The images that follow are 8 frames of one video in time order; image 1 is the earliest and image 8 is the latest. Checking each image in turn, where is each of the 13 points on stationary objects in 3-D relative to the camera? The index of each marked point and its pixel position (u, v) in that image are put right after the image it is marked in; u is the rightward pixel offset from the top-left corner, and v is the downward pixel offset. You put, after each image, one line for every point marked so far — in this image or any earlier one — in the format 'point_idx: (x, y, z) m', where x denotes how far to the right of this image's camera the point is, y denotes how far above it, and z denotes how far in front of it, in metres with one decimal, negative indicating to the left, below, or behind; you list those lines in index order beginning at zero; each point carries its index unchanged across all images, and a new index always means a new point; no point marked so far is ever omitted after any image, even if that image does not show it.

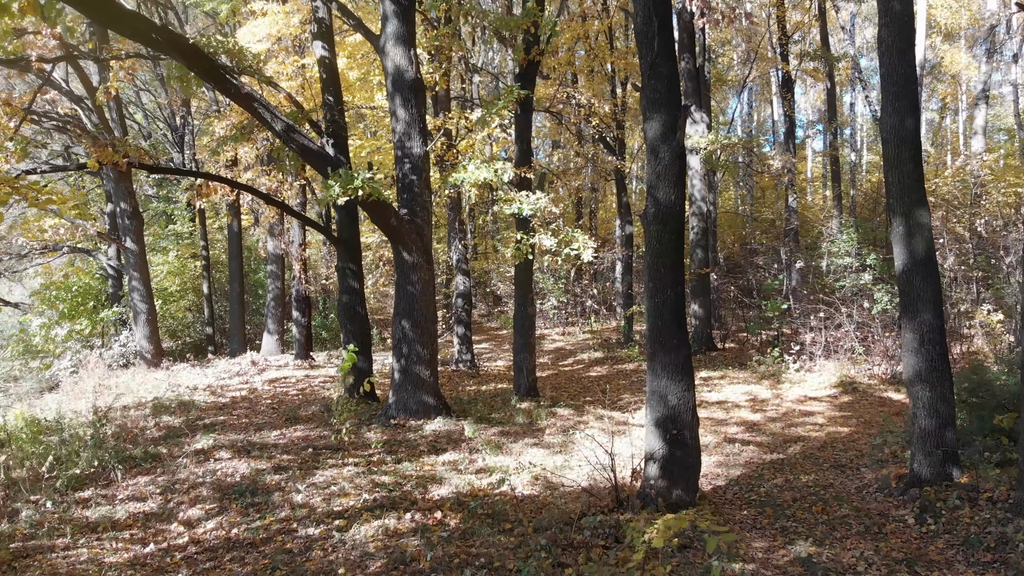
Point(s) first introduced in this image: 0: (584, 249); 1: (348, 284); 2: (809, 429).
0: (+1.2, +0.6, +8.5) m
1: (-2.7, +0.1, +8.7) m
2: (+4.5, -2.2, +7.9) m
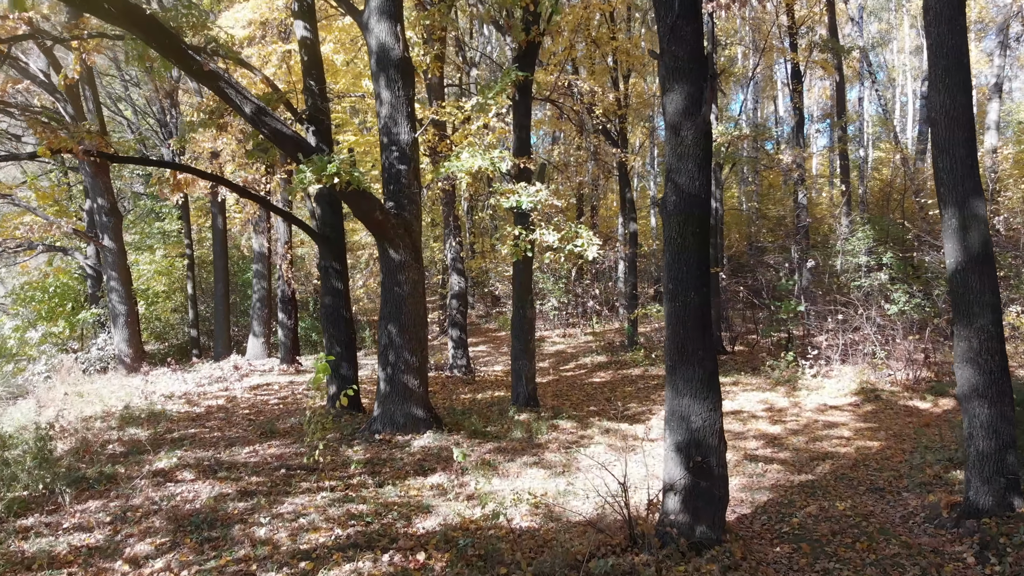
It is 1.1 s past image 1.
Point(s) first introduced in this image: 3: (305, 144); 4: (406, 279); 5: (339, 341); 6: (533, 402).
0: (+1.2, +0.6, +7.8) m
1: (-2.8, +0.1, +8.0) m
2: (+4.5, -2.2, +7.2) m
3: (-2.5, +1.7, +6.3) m
4: (-1.4, +0.1, +6.8) m
5: (-2.6, -0.8, +7.9) m
6: (+0.3, -1.8, +8.4) m
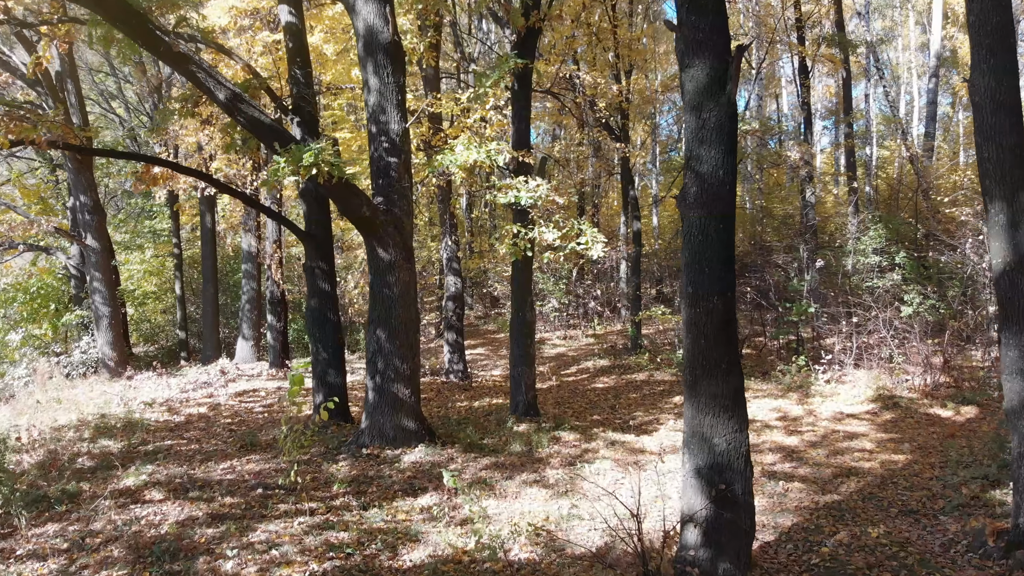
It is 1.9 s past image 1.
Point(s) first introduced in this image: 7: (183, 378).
0: (+1.1, +0.6, +7.3) m
1: (-2.8, 0.0, +7.5) m
2: (+4.5, -2.2, +6.7) m
3: (-2.5, +1.7, +5.8) m
4: (-1.4, +0.1, +6.3) m
5: (-2.7, -0.8, +7.4) m
6: (+0.3, -1.9, +7.9) m
7: (-7.5, -2.1, +11.9) m
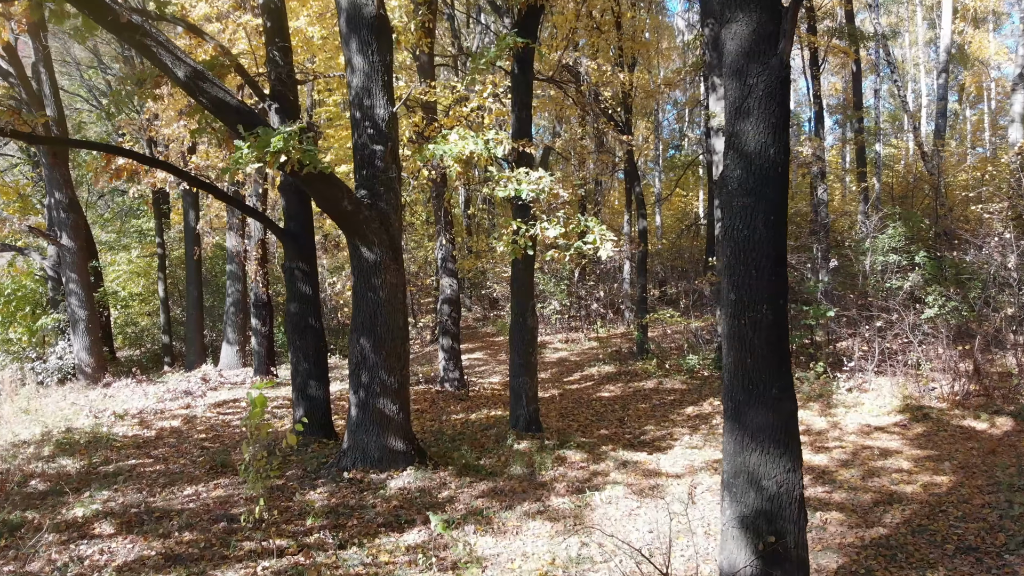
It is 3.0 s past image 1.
0: (+1.1, +0.6, +6.6) m
1: (-2.8, 0.0, +6.8) m
2: (+4.5, -2.2, +6.0) m
3: (-2.5, +1.7, +5.1) m
4: (-1.4, +0.1, +5.7) m
5: (-2.7, -0.9, +6.8) m
6: (+0.3, -1.9, +7.2) m
7: (-7.5, -2.1, +11.2) m
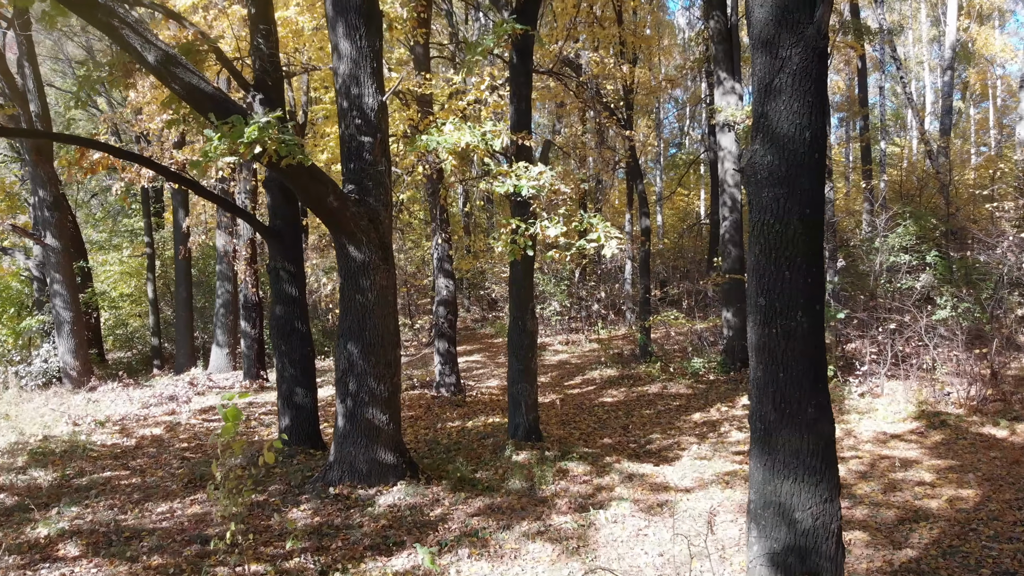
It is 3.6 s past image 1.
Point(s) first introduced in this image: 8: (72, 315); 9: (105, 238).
0: (+1.1, +0.5, +6.3) m
1: (-2.8, 0.0, +6.4) m
2: (+4.5, -2.3, +5.7) m
3: (-2.5, +1.6, +4.7) m
4: (-1.4, 0.0, +5.3) m
5: (-2.7, -0.9, +6.4) m
6: (+0.3, -1.9, +6.8) m
7: (-7.5, -2.1, +10.9) m
8: (-10.1, -0.6, +11.9) m
9: (-13.8, +1.7, +17.6) m
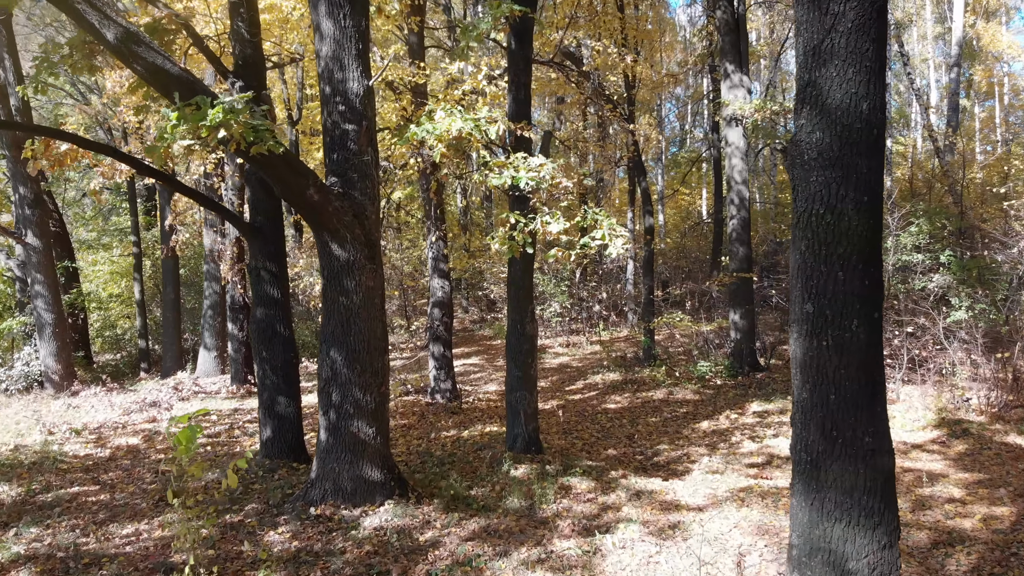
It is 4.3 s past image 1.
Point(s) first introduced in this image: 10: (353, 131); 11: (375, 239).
0: (+1.1, +0.5, +5.8) m
1: (-2.8, 0.0, +6.0) m
2: (+4.4, -2.3, +5.2) m
3: (-2.6, +1.6, +4.3) m
4: (-1.4, 0.0, +4.8) m
5: (-2.7, -0.9, +5.9) m
6: (+0.3, -1.9, +6.4) m
7: (-7.6, -2.1, +10.4) m
8: (-10.1, -0.6, +11.5) m
9: (-13.8, +1.7, +17.2) m
10: (-1.5, +1.5, +4.9) m
11: (-1.3, +0.5, +5.0) m
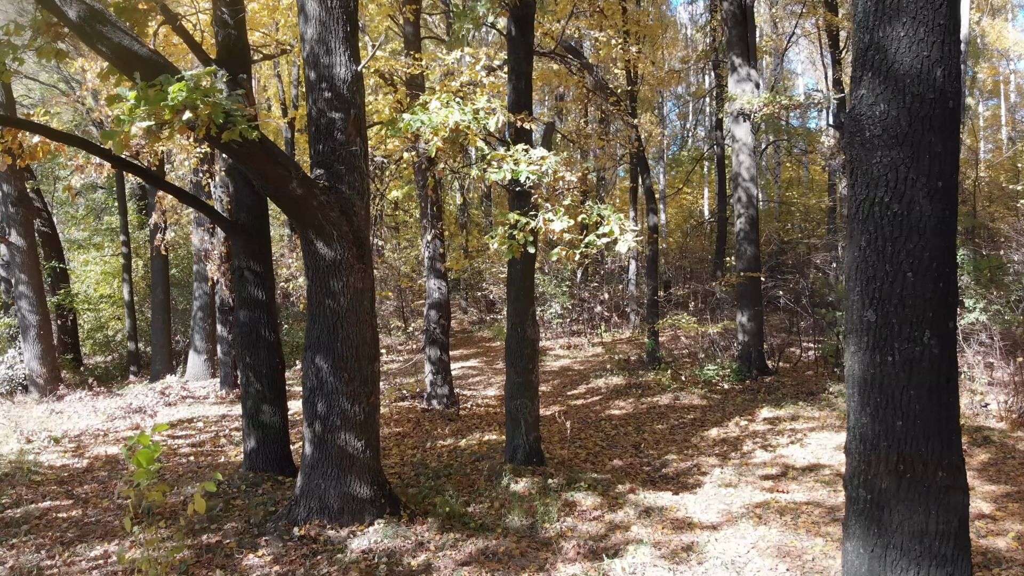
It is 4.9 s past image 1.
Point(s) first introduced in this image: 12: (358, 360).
0: (+1.1, +0.5, +5.5) m
1: (-2.8, -0.1, +5.6) m
2: (+4.4, -2.3, +4.9) m
3: (-2.6, +1.6, +3.9) m
4: (-1.4, 0.0, +4.5) m
5: (-2.7, -0.9, +5.6) m
6: (+0.3, -1.9, +6.0) m
7: (-7.6, -2.2, +10.0) m
8: (-10.1, -0.6, +11.1) m
9: (-13.8, +1.7, +16.8) m
10: (-1.5, +1.5, +4.5) m
11: (-1.3, +0.5, +4.6) m
12: (-1.3, -0.6, +4.5) m
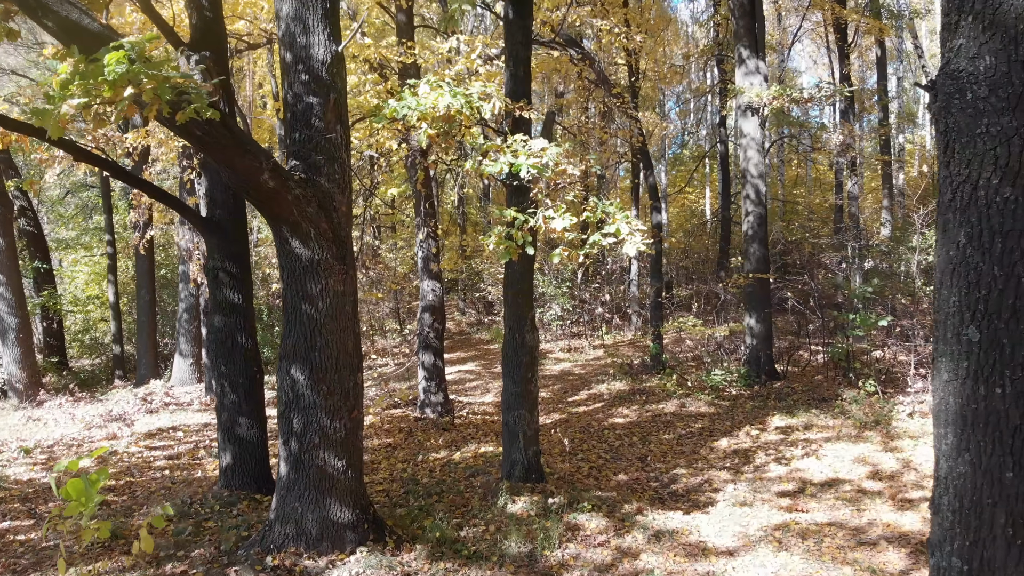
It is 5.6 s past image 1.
0: (+1.1, +0.5, +5.1) m
1: (-2.9, -0.1, +5.2) m
2: (+4.4, -2.3, +4.5) m
3: (-2.6, +1.6, +3.5) m
4: (-1.5, 0.0, +4.1) m
5: (-2.7, -0.9, +5.2) m
6: (+0.2, -2.0, +5.6) m
7: (-7.6, -2.2, +9.6) m
8: (-10.1, -0.7, +10.7) m
9: (-13.8, +1.6, +16.4) m
10: (-1.5, +1.4, +4.1) m
11: (-1.3, +0.4, +4.2) m
12: (-1.4, -0.6, +4.1) m
